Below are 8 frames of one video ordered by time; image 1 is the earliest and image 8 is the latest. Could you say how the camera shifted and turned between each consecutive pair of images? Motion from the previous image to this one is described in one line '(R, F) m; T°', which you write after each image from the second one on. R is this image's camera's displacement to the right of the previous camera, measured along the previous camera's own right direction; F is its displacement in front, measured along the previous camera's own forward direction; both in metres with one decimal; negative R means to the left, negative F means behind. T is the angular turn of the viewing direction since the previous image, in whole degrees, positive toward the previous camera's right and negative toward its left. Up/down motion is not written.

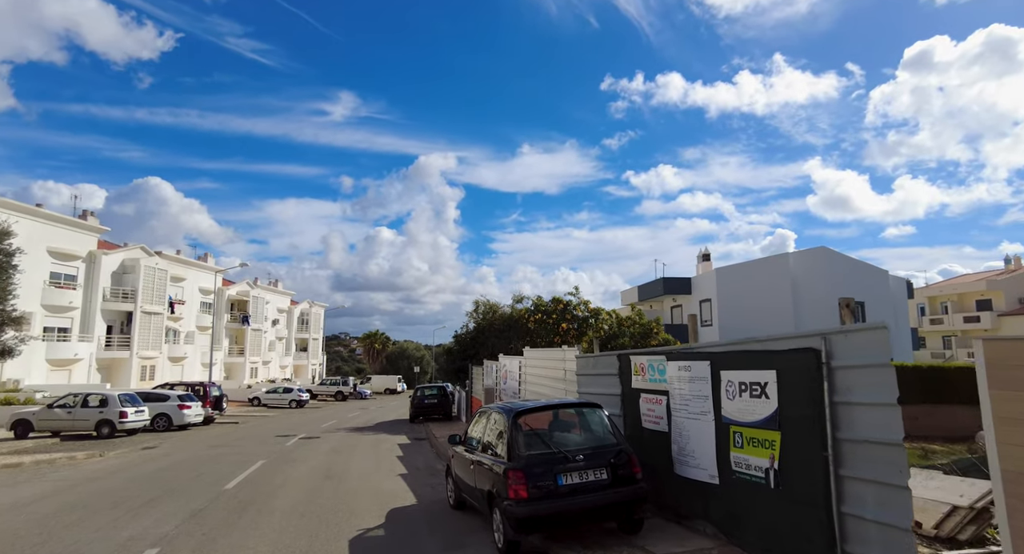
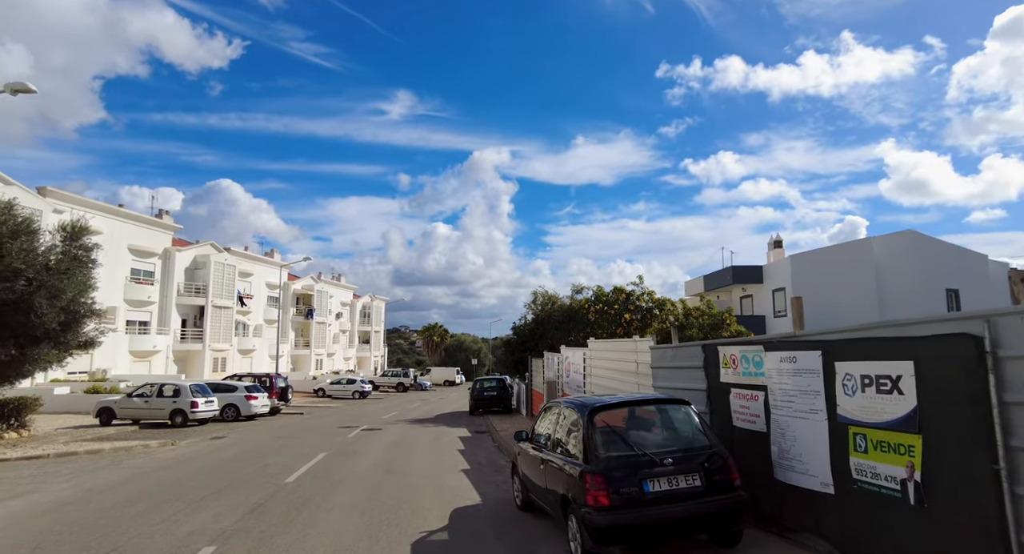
(-0.2, +0.7) m; -6°
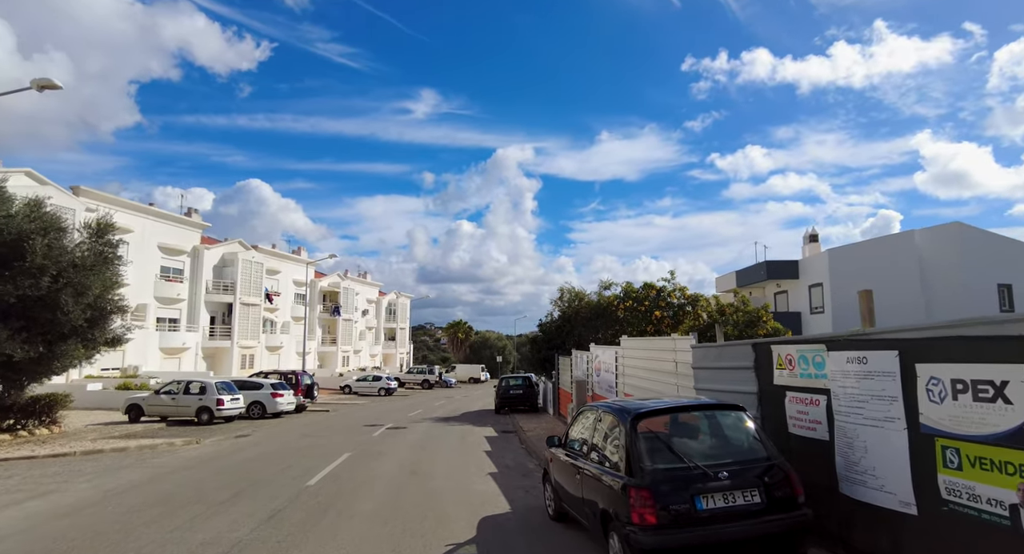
(-0.1, +0.5) m; -2°
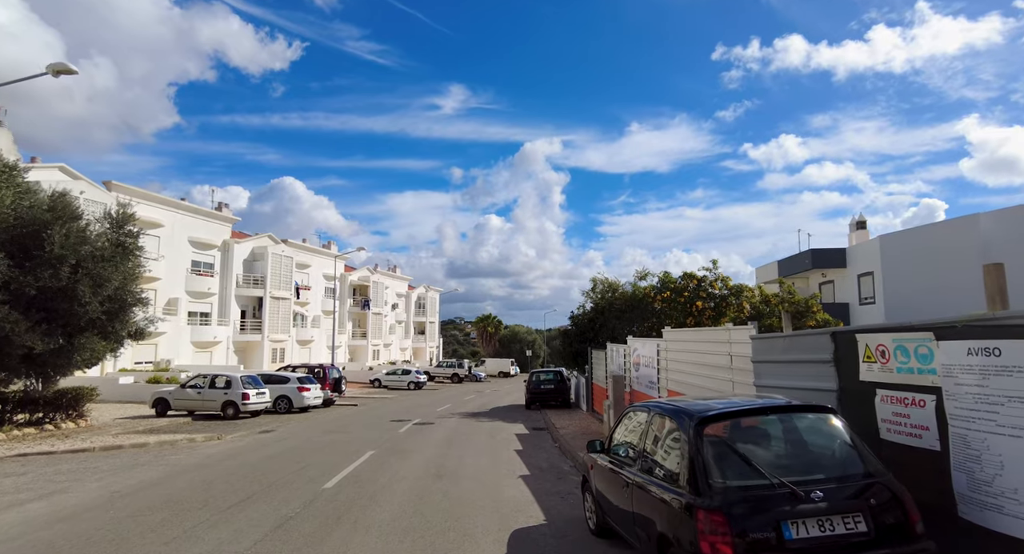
(-0.1, +0.9) m; -3°
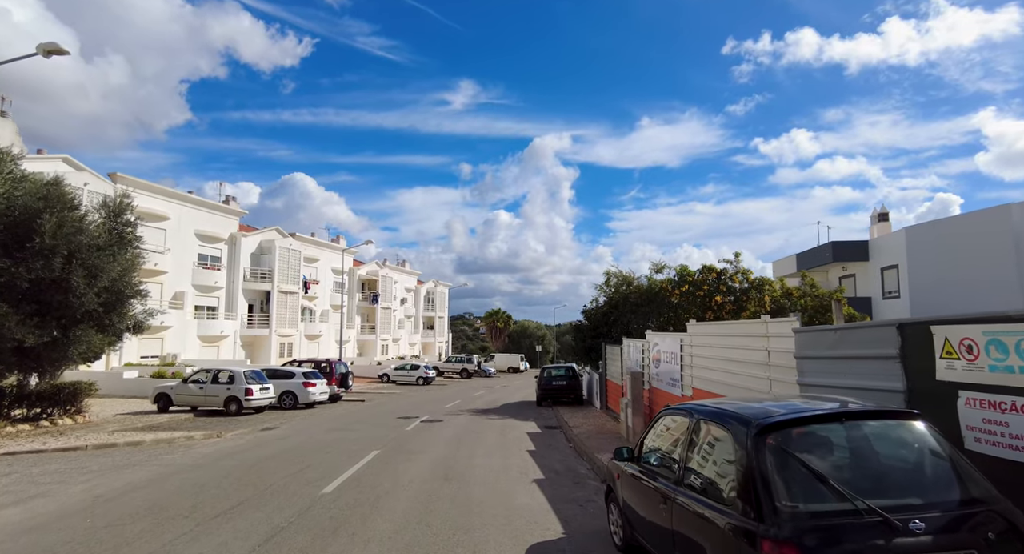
(-0.1, +0.7) m; -1°
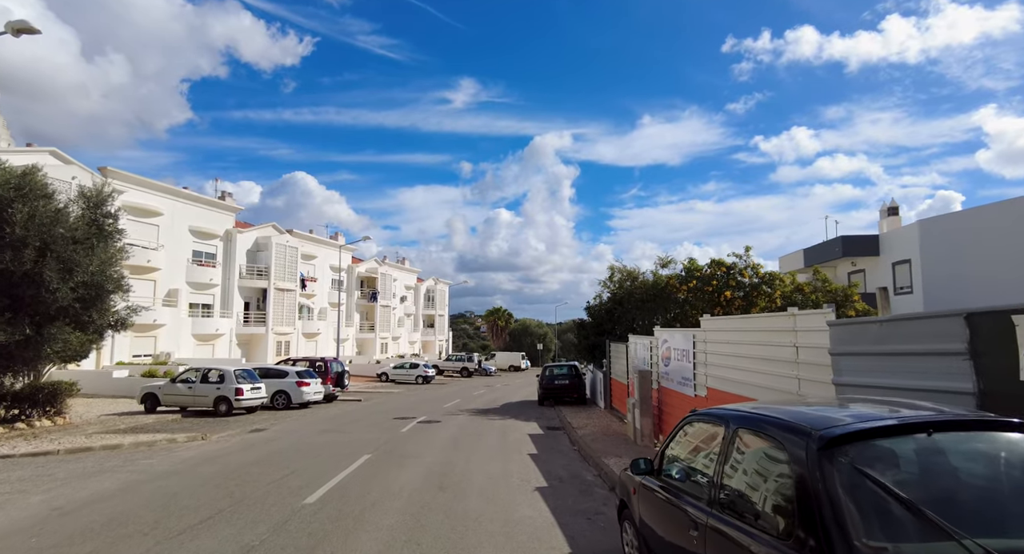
(0.0, +0.8) m; 0°
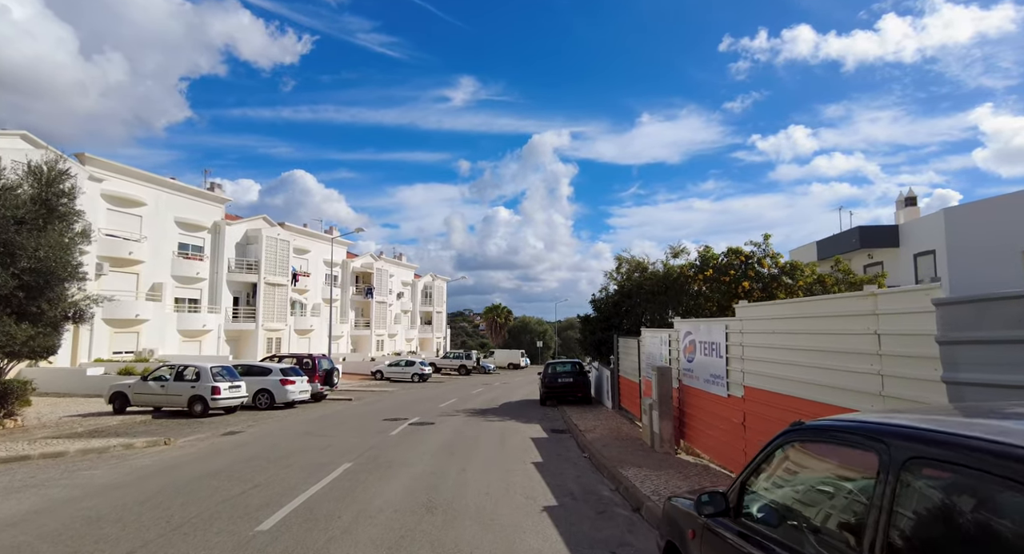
(-0.1, +1.5) m; 0°
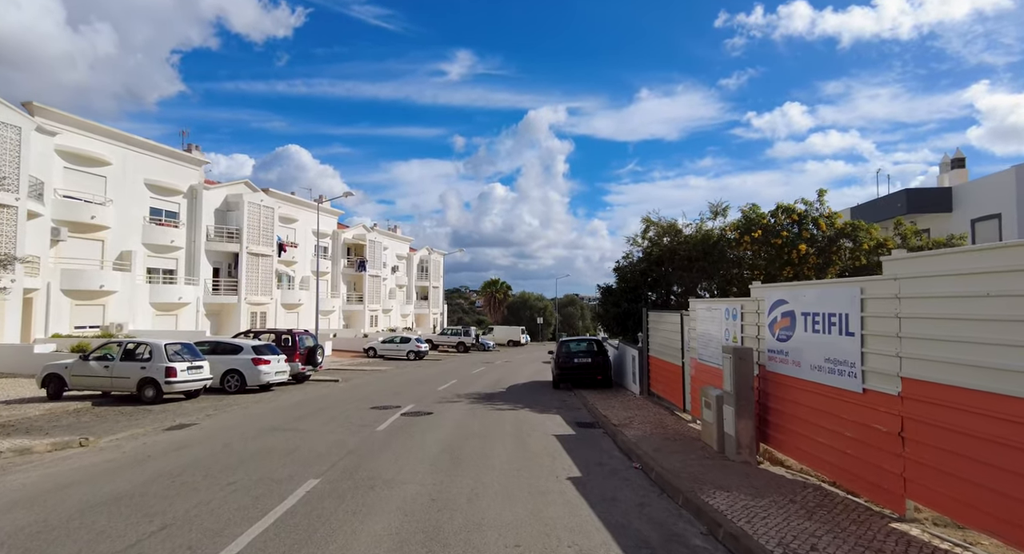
(-0.4, +2.9) m; 0°
